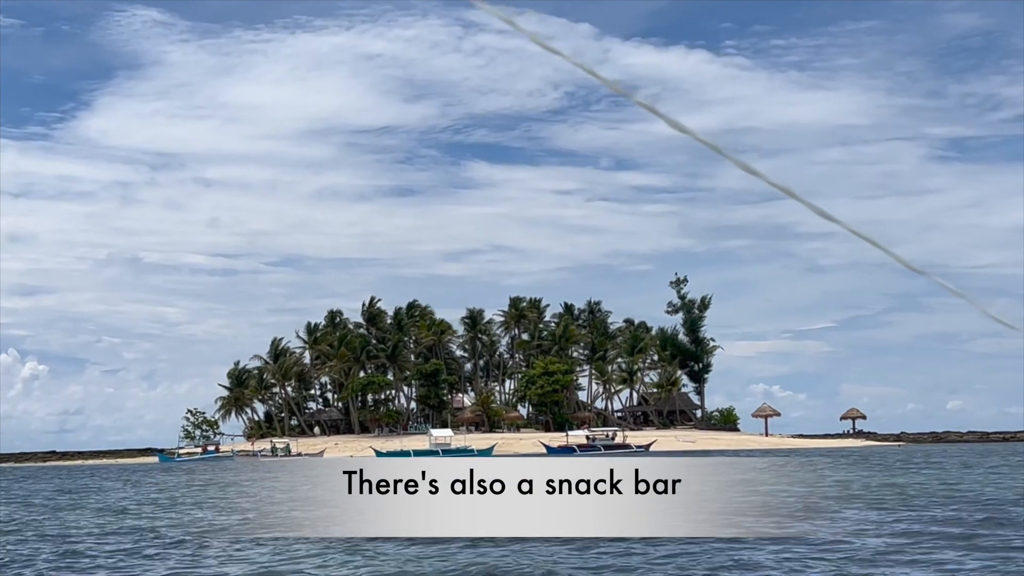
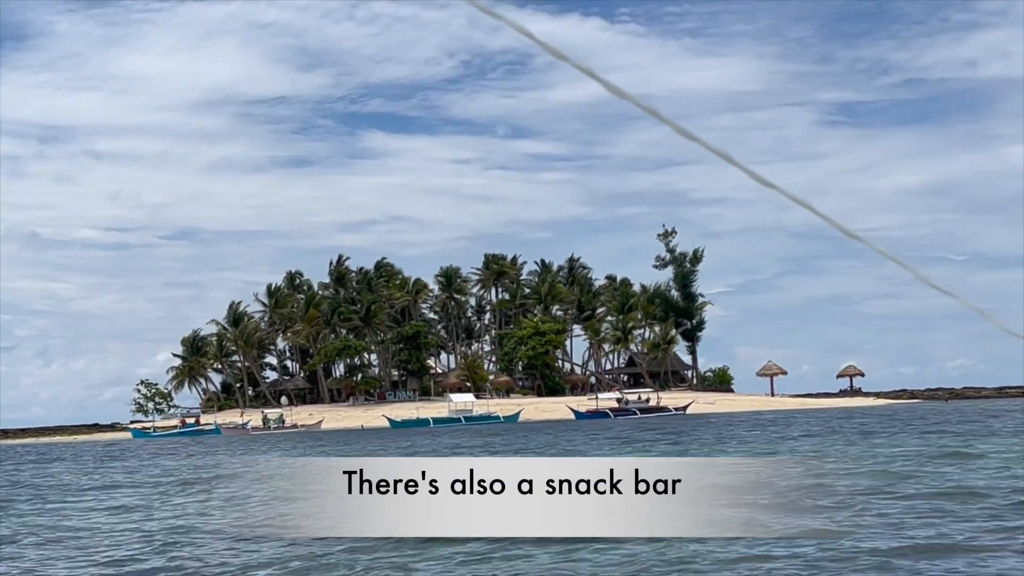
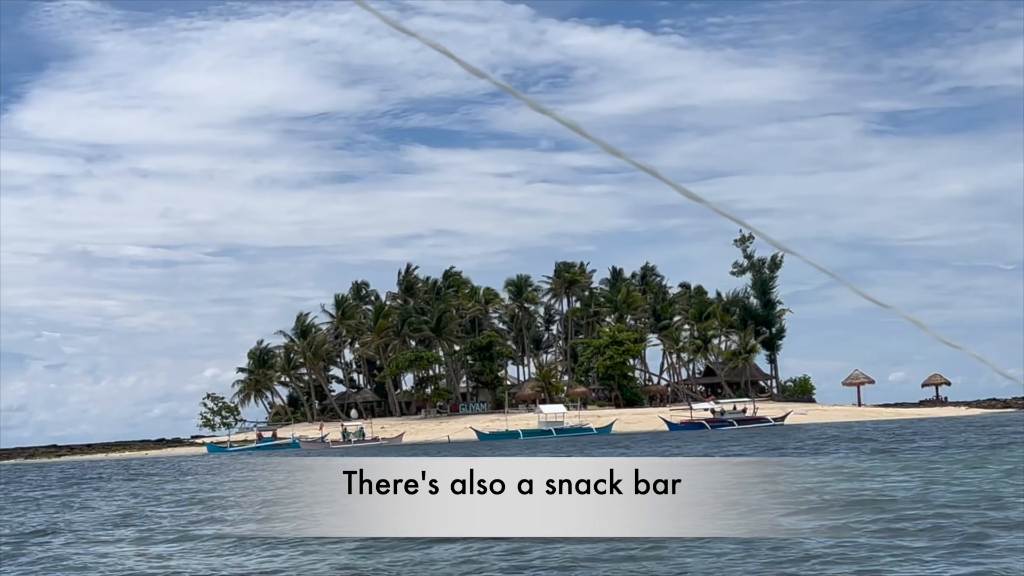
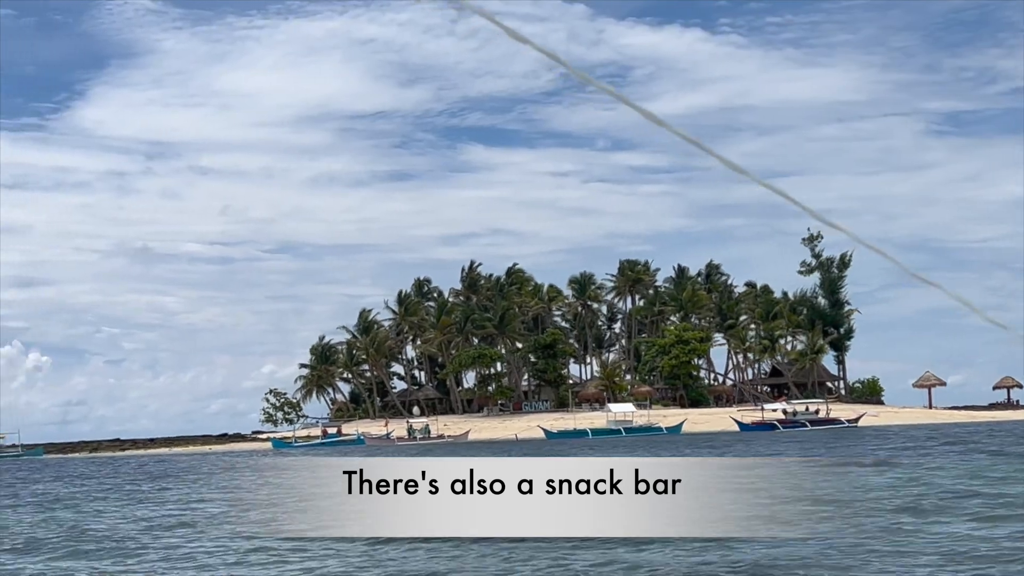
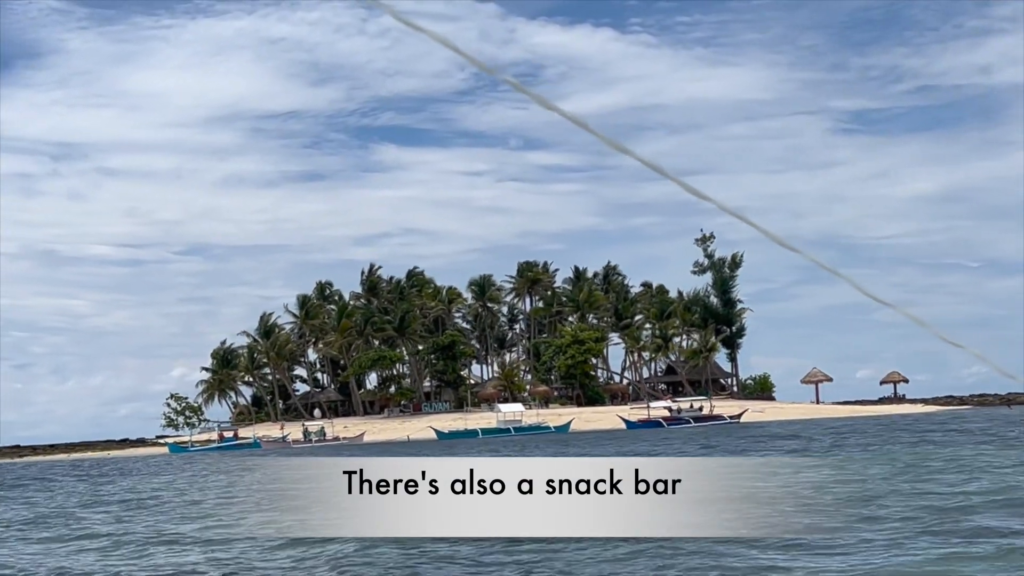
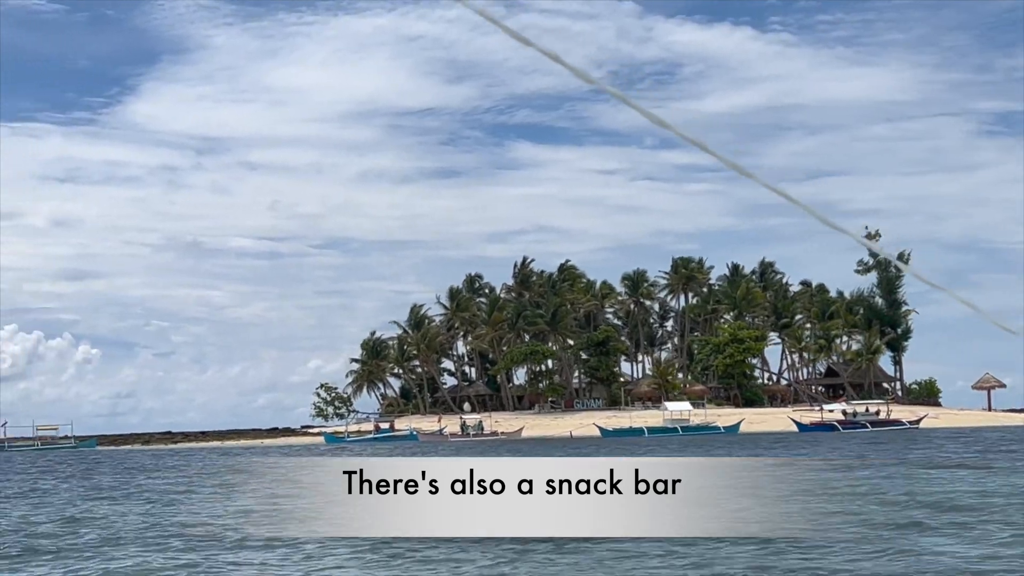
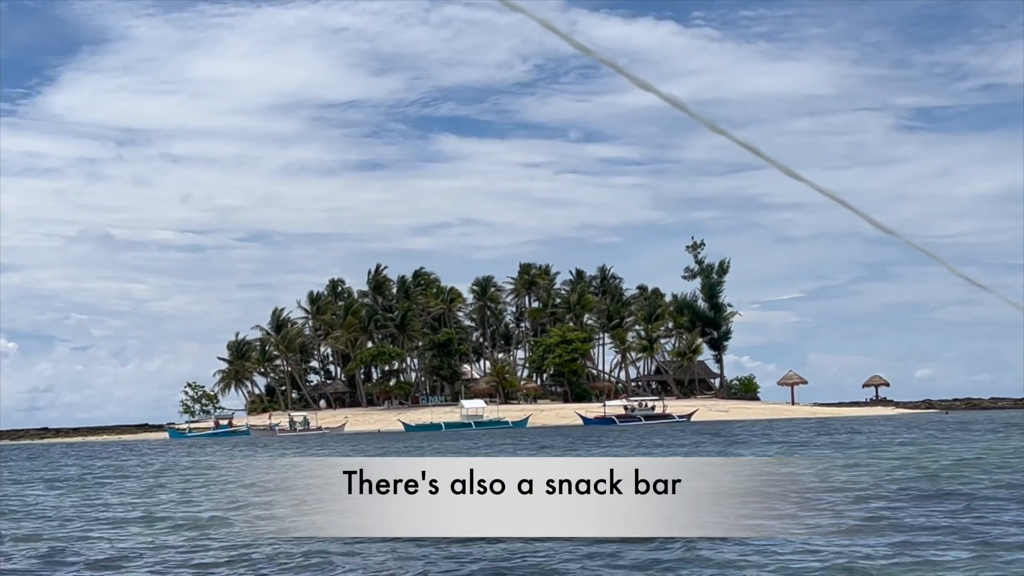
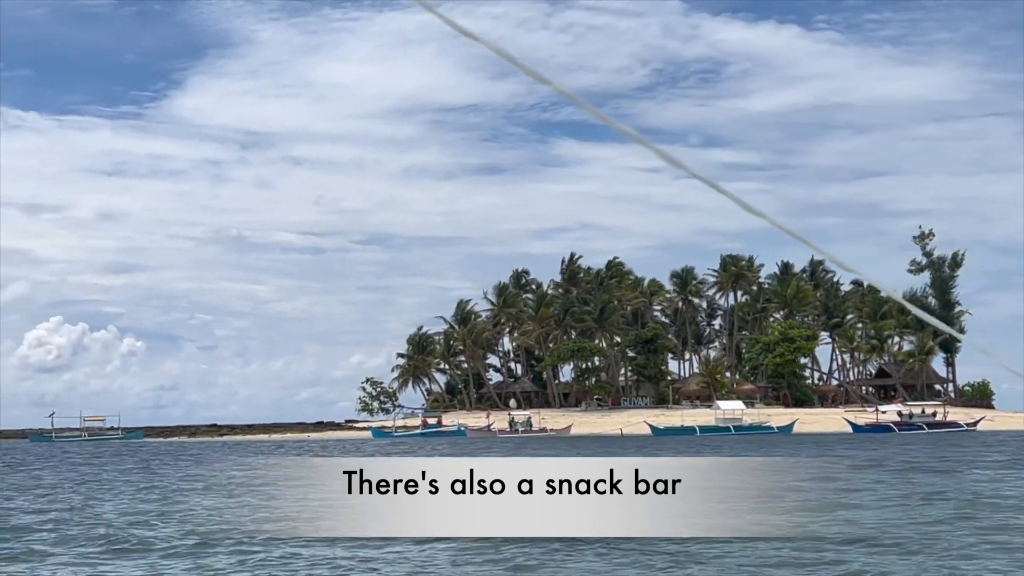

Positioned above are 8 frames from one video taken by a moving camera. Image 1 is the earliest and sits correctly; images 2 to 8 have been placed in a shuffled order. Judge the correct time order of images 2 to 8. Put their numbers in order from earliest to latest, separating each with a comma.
7, 2, 5, 3, 4, 6, 8
